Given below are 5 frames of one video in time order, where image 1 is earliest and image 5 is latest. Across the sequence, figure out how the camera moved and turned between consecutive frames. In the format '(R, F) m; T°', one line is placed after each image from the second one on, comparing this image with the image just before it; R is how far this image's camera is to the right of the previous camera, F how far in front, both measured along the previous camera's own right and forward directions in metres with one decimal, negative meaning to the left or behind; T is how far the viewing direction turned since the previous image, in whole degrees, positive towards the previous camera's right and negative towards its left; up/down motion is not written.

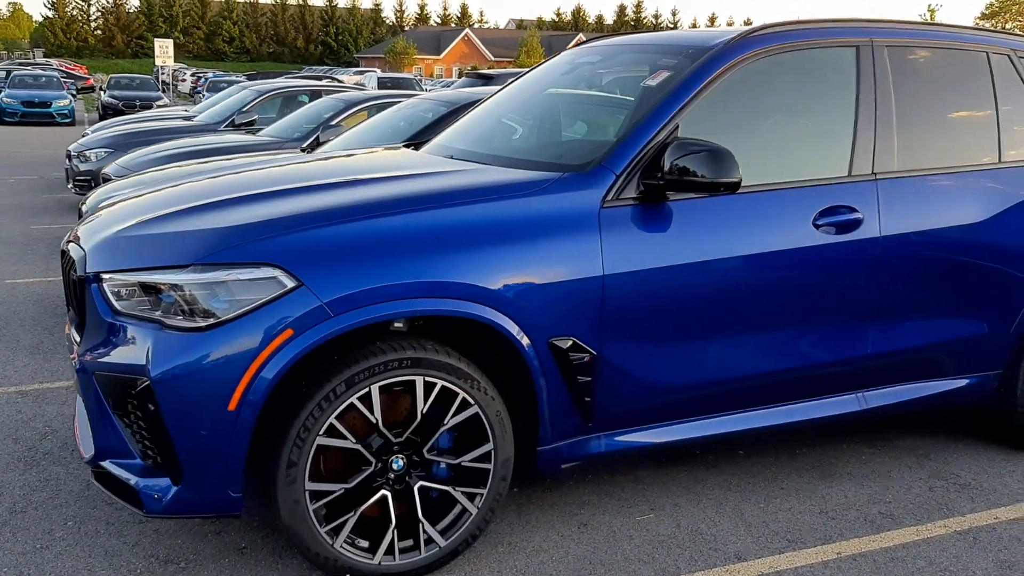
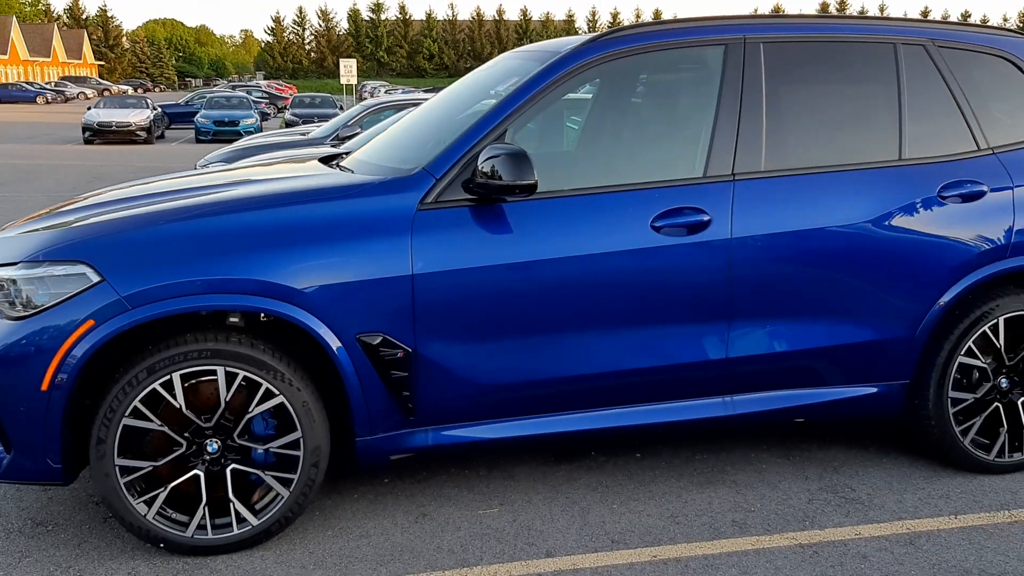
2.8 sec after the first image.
(+1.2, 0.0) m; -12°
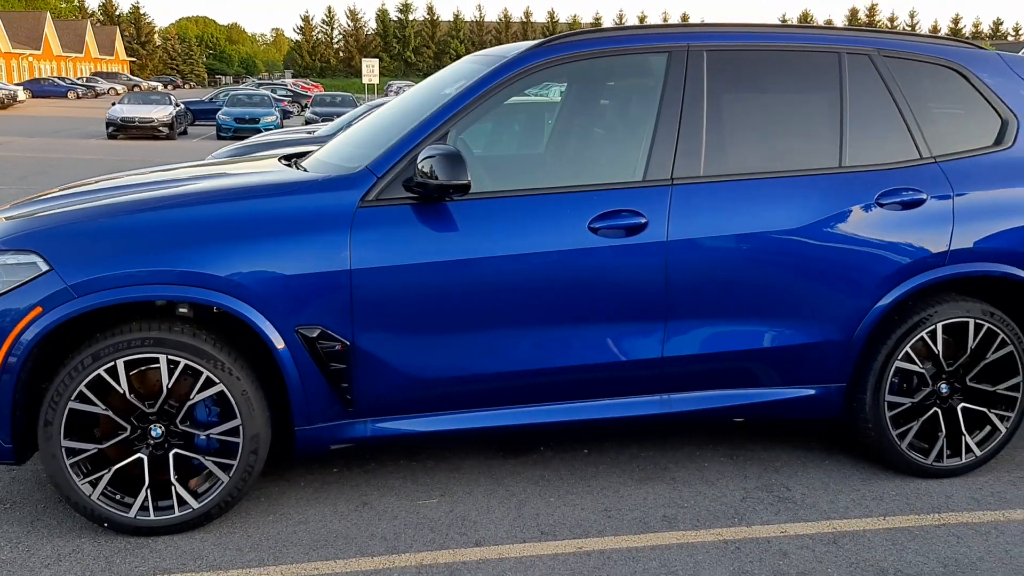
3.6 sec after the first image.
(+0.3, -0.1) m; -2°
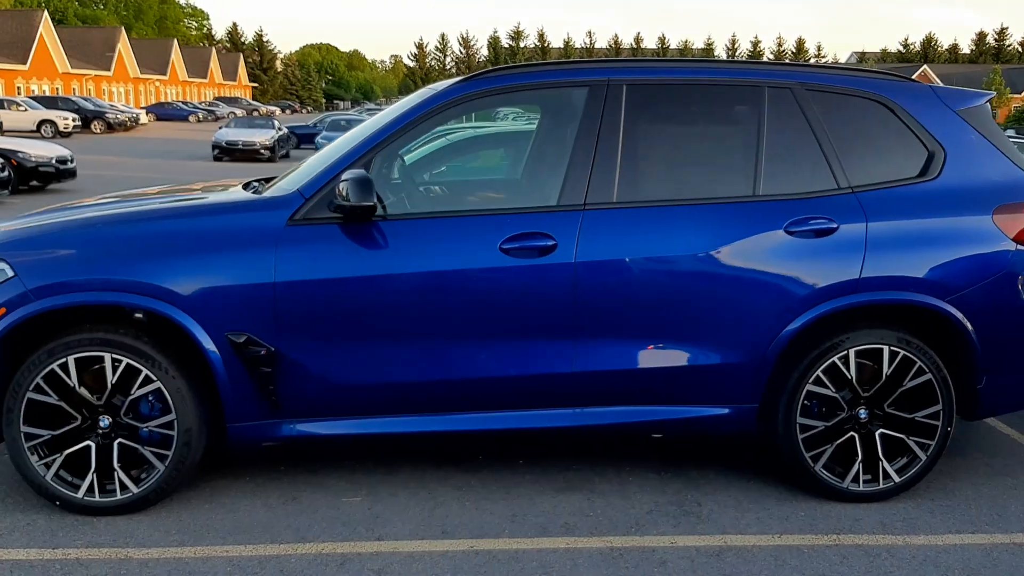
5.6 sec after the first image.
(+0.7, -0.2) m; -6°
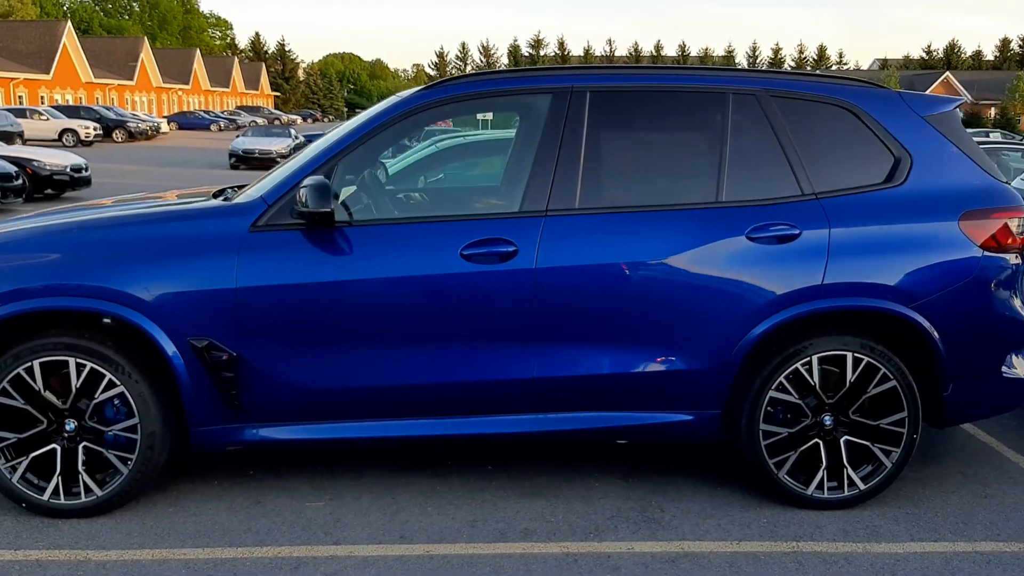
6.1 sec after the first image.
(+0.2, 0.0) m; -1°
